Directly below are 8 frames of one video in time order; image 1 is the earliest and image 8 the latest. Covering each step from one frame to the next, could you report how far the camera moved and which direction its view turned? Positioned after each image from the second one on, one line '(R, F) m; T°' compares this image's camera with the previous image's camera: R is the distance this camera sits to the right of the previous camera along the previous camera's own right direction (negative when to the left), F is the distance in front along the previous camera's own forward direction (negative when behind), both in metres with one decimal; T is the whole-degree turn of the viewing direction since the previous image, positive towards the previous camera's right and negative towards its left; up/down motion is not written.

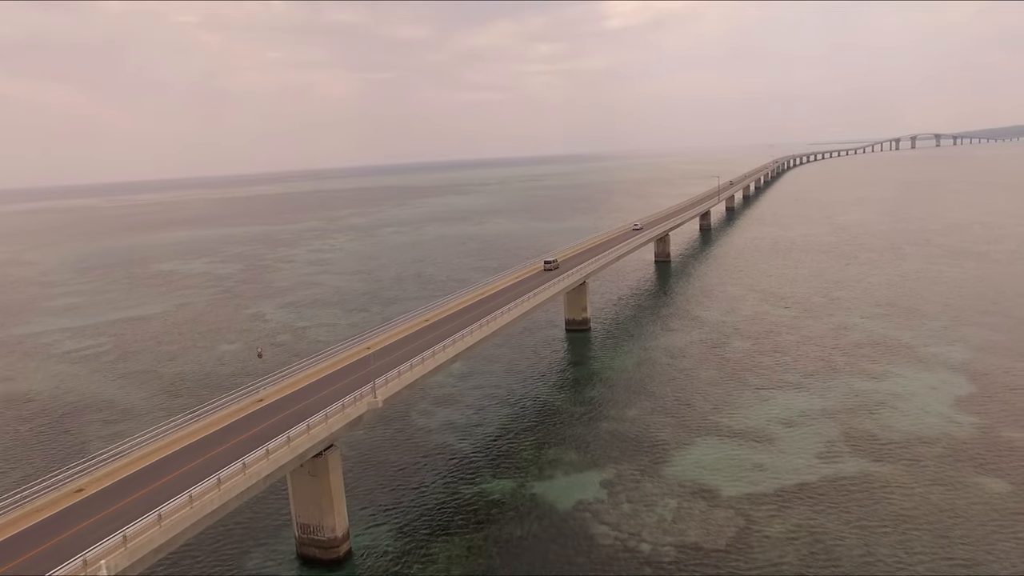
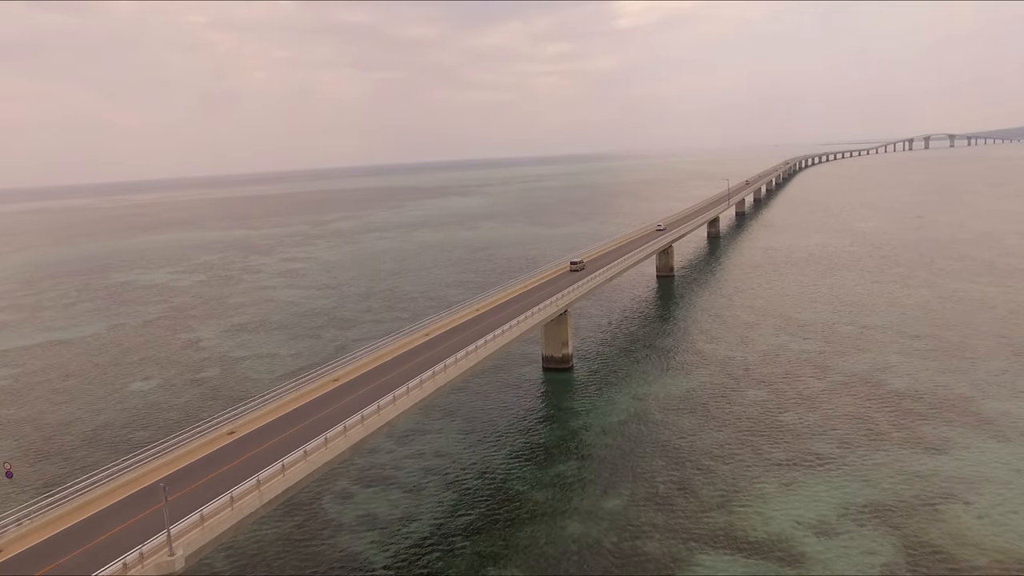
(+3.0, +11.1) m; -1°
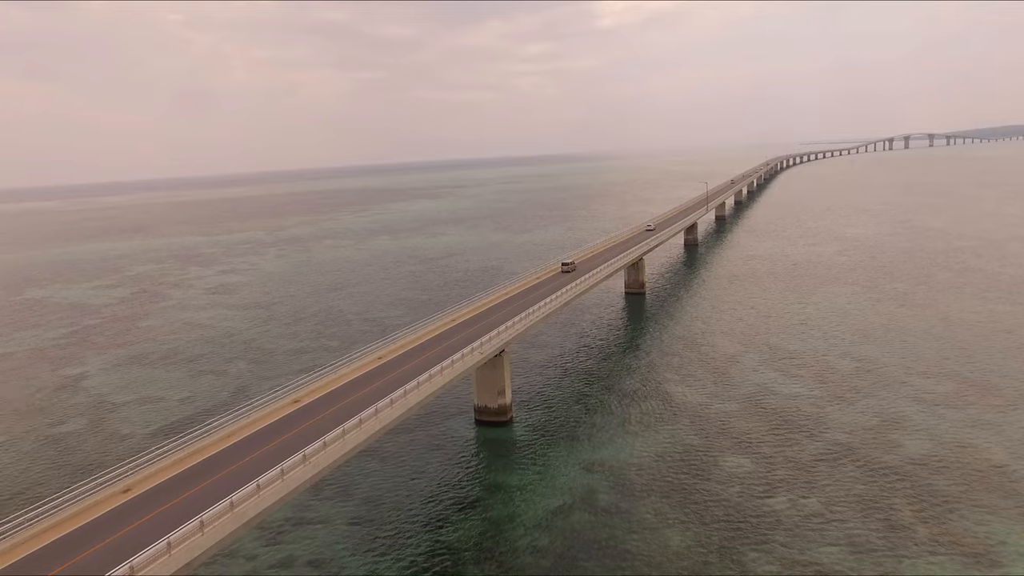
(+3.3, +10.1) m; +1°
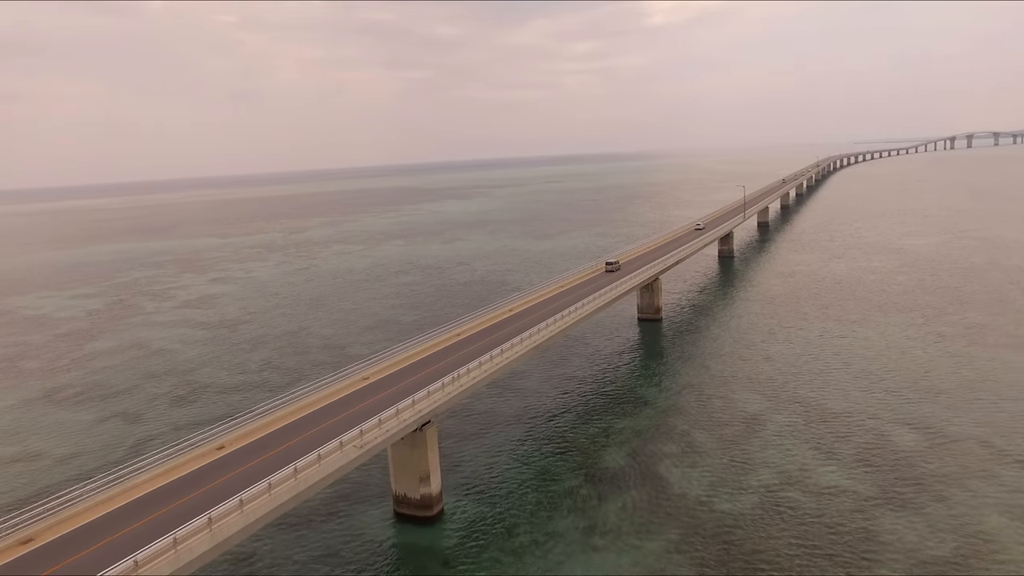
(+4.8, +11.4) m; -3°
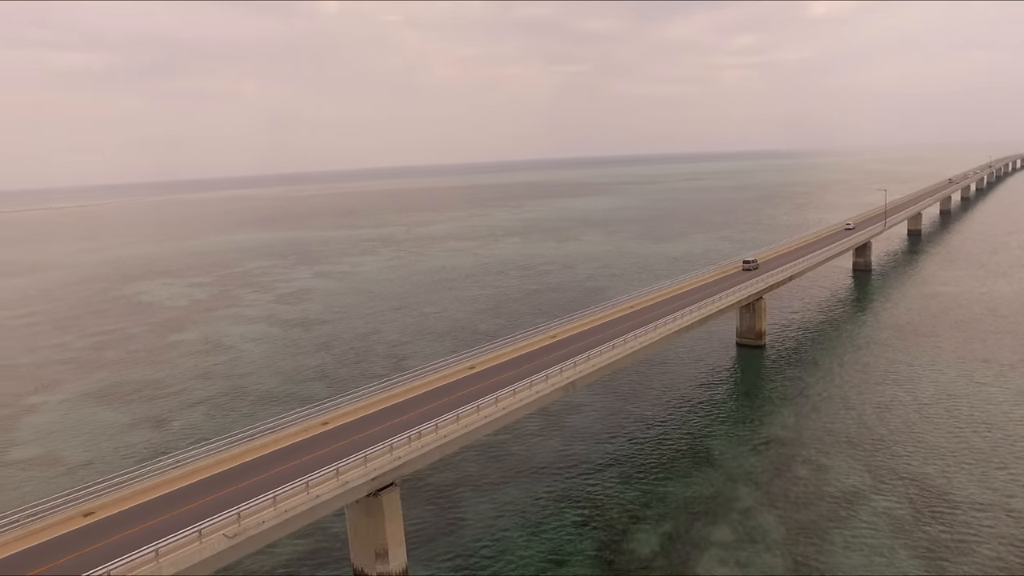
(+4.8, +7.4) m; -11°
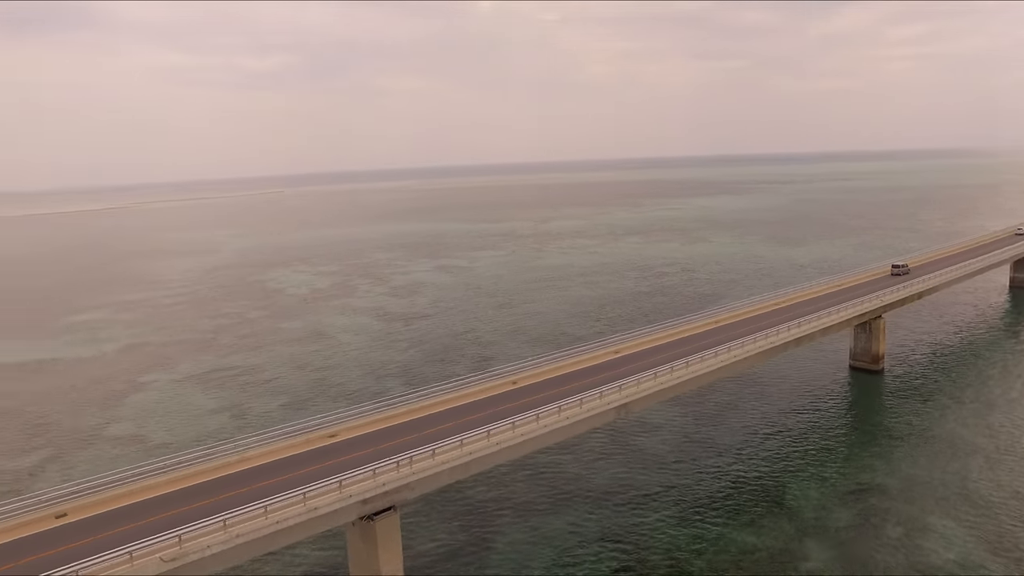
(+3.6, +3.1) m; -11°
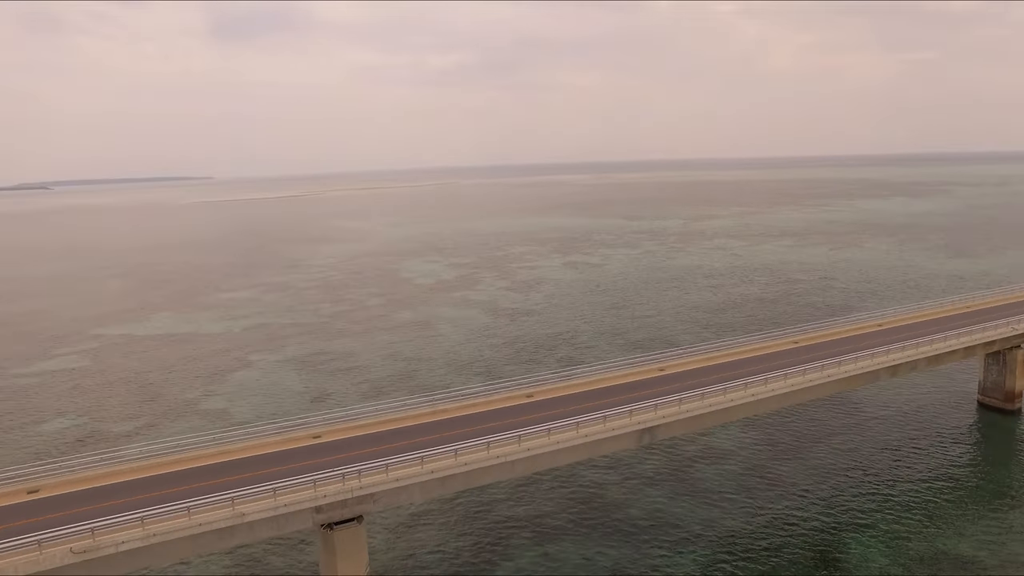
(+5.0, +2.6) m; -12°
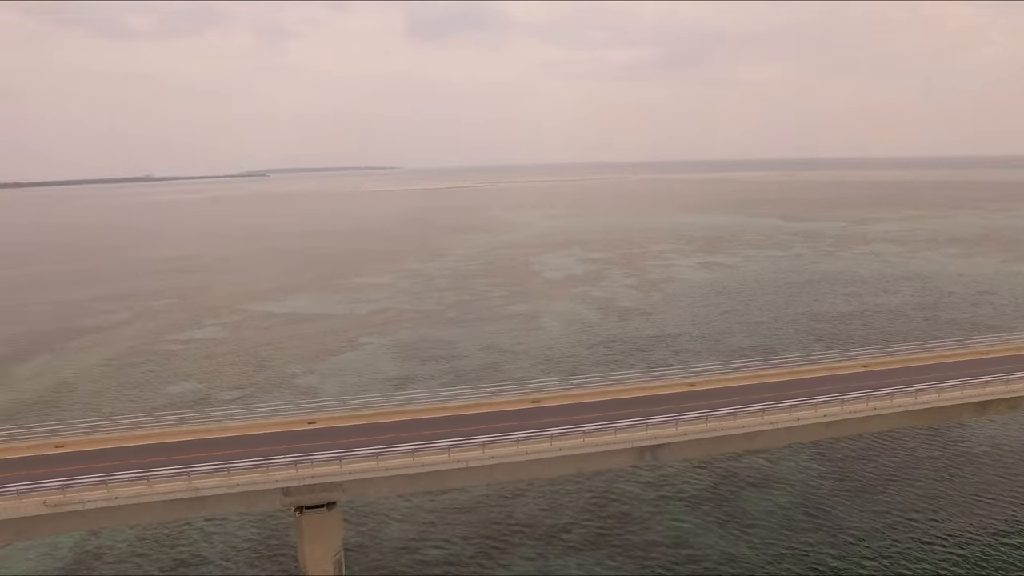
(+5.3, +1.1) m; -13°
